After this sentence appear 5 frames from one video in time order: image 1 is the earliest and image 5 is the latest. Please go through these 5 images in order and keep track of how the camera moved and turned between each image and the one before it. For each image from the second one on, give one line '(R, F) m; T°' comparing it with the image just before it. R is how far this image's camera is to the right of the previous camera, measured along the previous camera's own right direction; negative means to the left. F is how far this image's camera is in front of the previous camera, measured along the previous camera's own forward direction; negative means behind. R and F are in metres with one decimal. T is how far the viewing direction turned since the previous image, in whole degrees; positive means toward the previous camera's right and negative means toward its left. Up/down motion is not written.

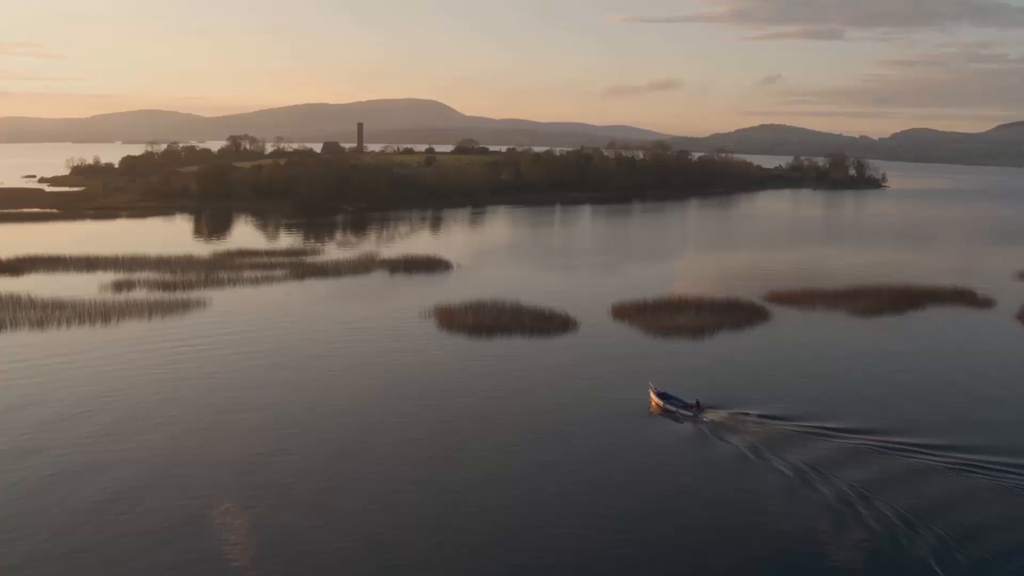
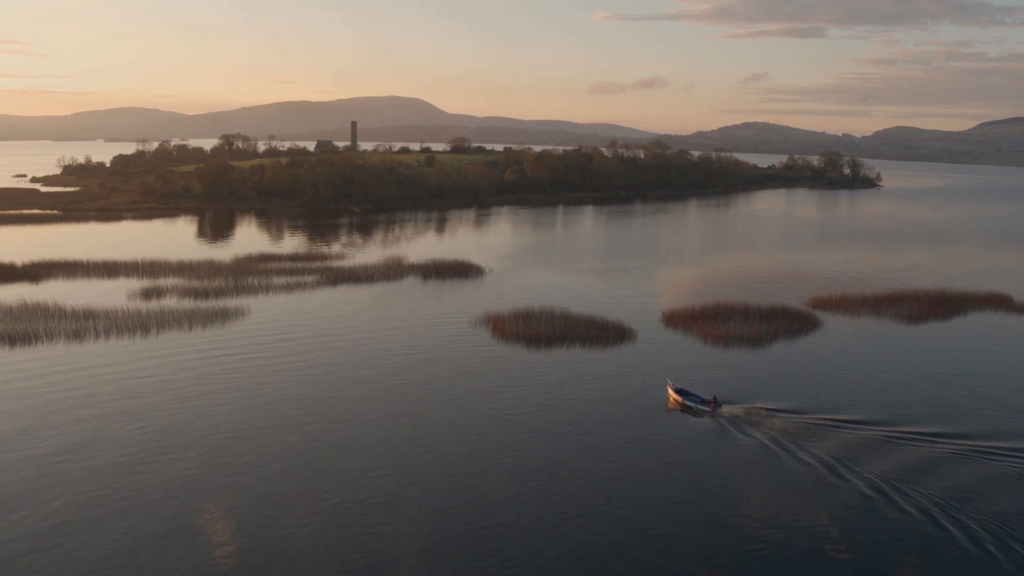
(-2.0, +0.7) m; +1°
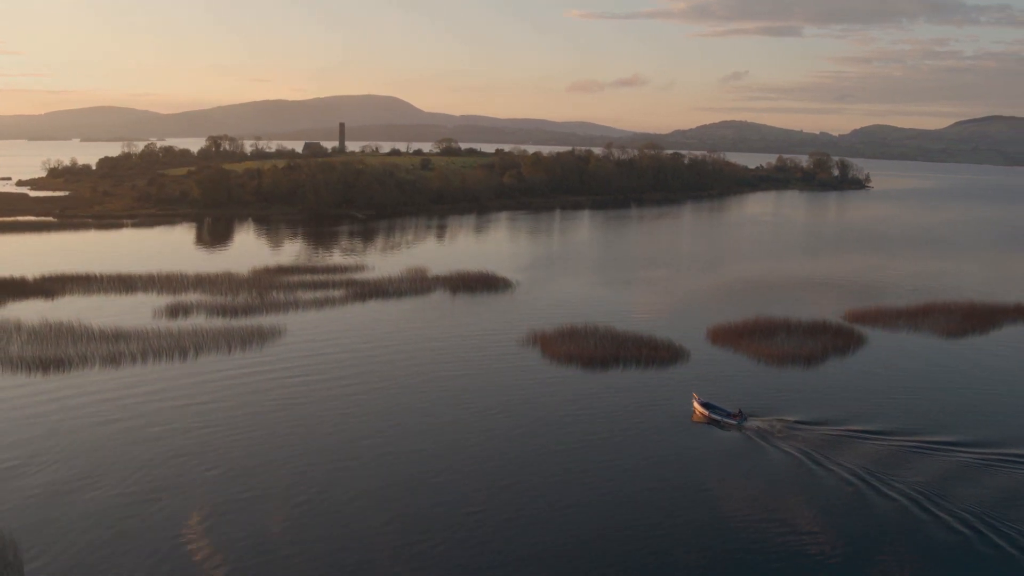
(-1.9, +0.5) m; +1°
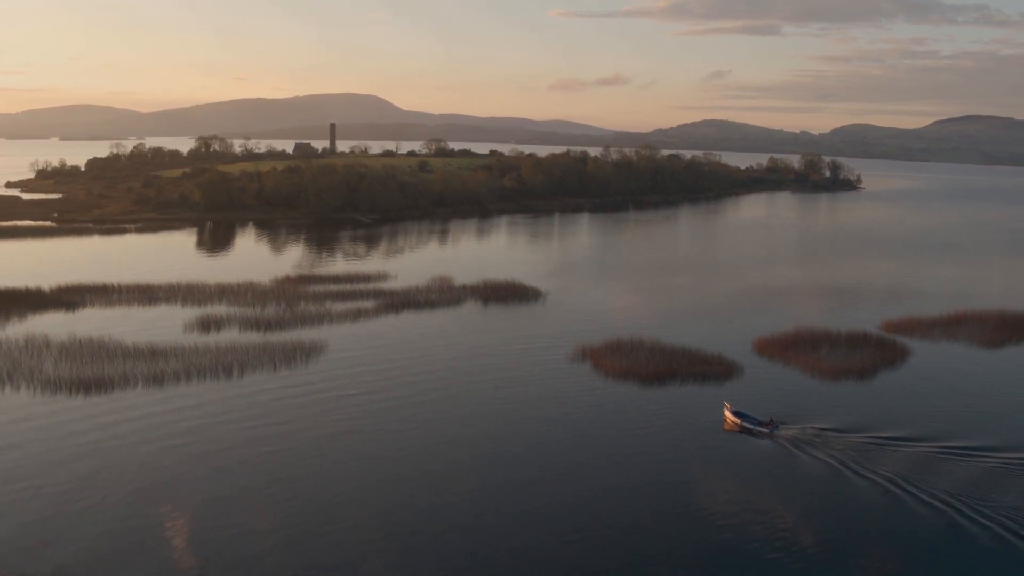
(-1.9, +0.4) m; +1°
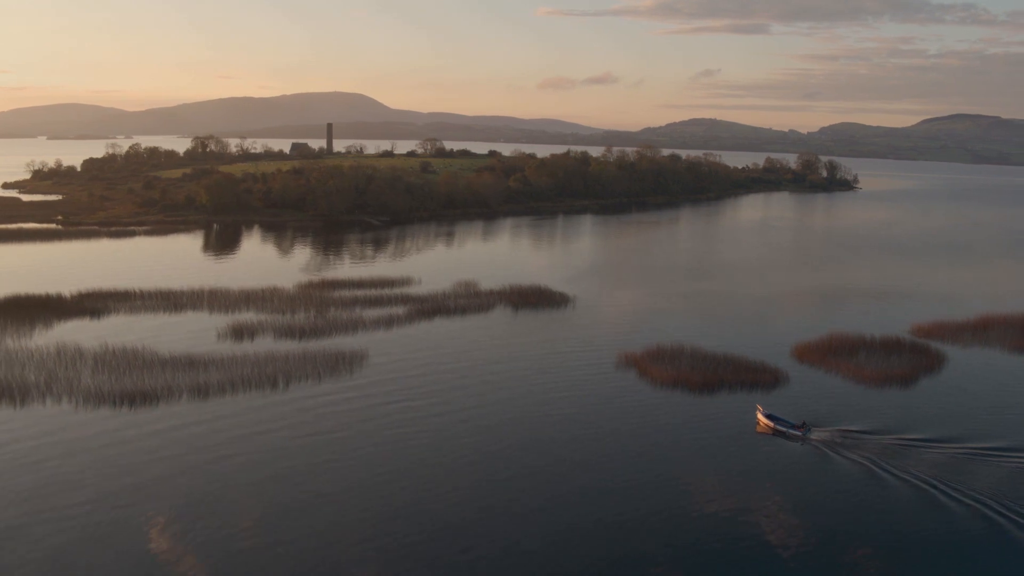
(-1.5, +0.1) m; +1°
